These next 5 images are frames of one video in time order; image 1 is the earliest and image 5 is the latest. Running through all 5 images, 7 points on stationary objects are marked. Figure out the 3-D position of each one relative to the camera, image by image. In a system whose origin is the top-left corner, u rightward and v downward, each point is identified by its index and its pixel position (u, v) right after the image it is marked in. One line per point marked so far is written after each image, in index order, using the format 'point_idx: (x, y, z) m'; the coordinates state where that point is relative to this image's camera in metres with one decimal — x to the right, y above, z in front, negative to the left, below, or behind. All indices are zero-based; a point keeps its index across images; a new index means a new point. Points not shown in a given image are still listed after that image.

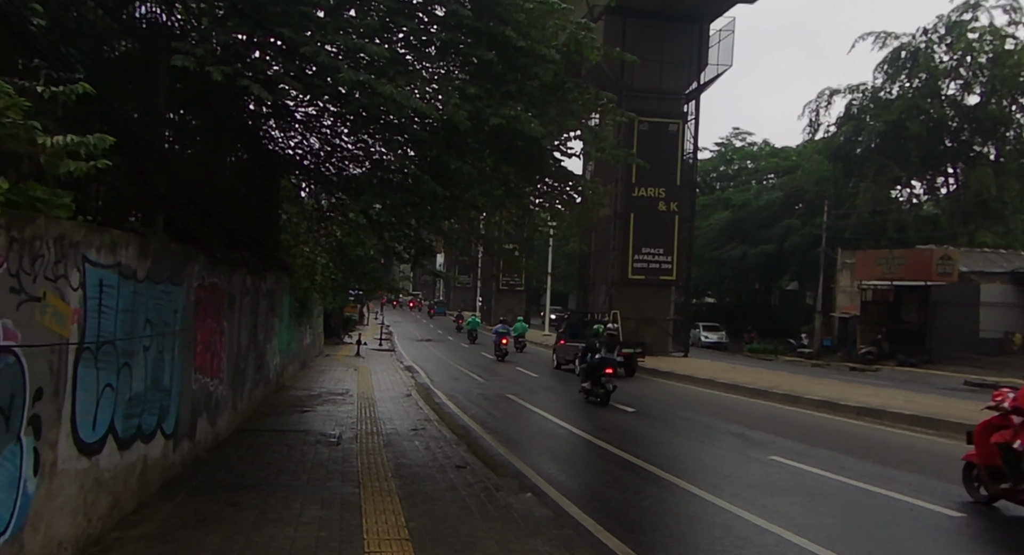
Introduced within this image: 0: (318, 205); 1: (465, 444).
0: (-3.7, +1.4, +13.1) m
1: (-0.6, -2.1, +8.9) m
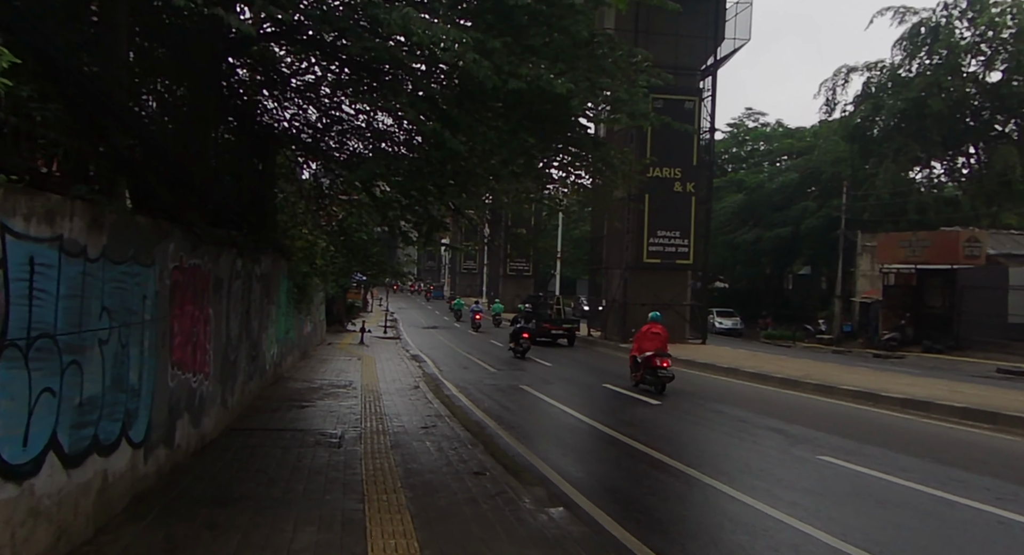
0: (-3.4, +1.7, +12.2) m
1: (-0.4, -1.9, +8.1) m
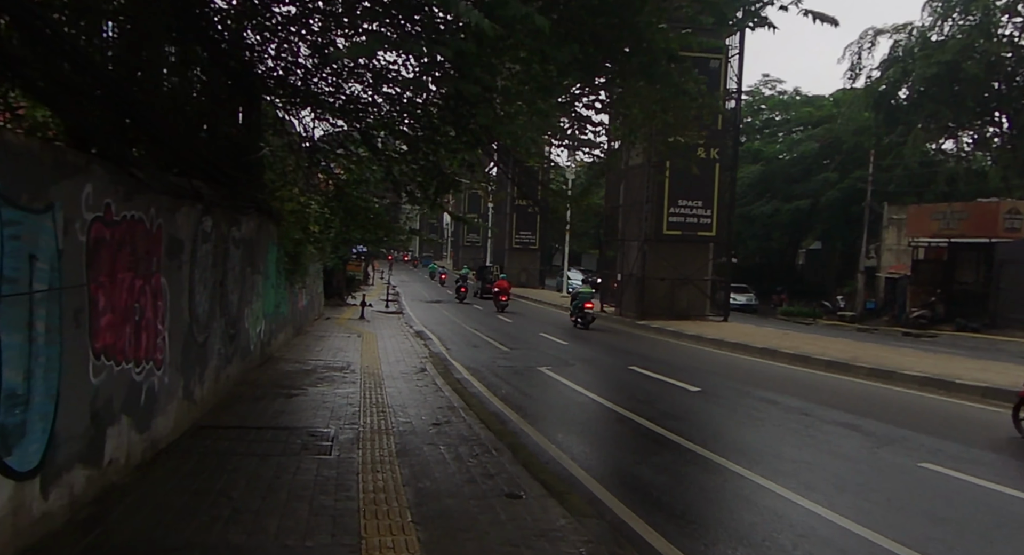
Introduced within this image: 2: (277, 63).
0: (-3.1, +2.2, +10.5) m
1: (-0.1, -1.6, +6.5) m
2: (-3.1, +2.8, +9.1) m
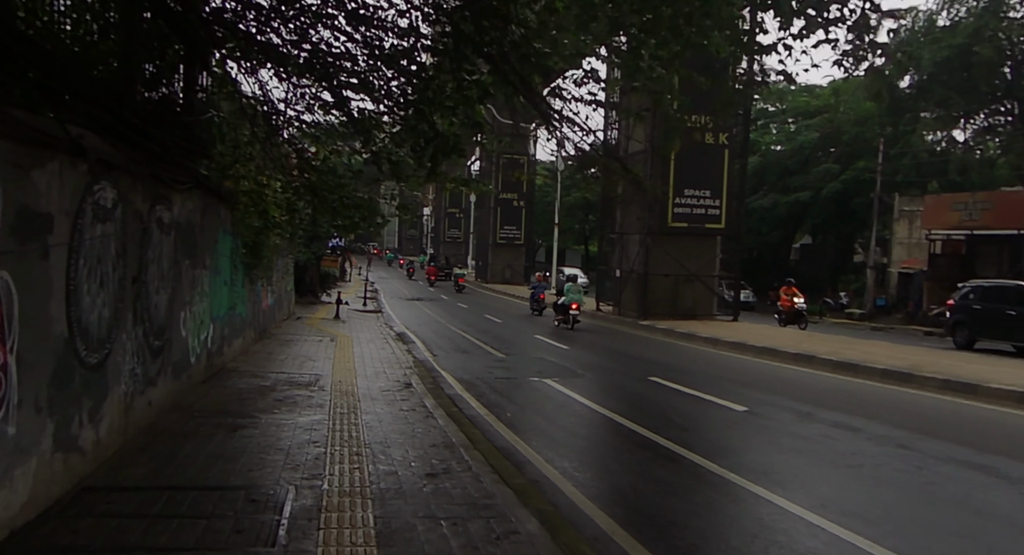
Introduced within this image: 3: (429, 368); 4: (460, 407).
0: (-3.0, +2.2, +8.4) m
1: (+0.2, -1.6, +4.5) m
2: (-2.9, +2.8, +6.9) m
3: (-1.5, -1.6, +12.3) m
4: (-0.7, -1.7, +8.9) m
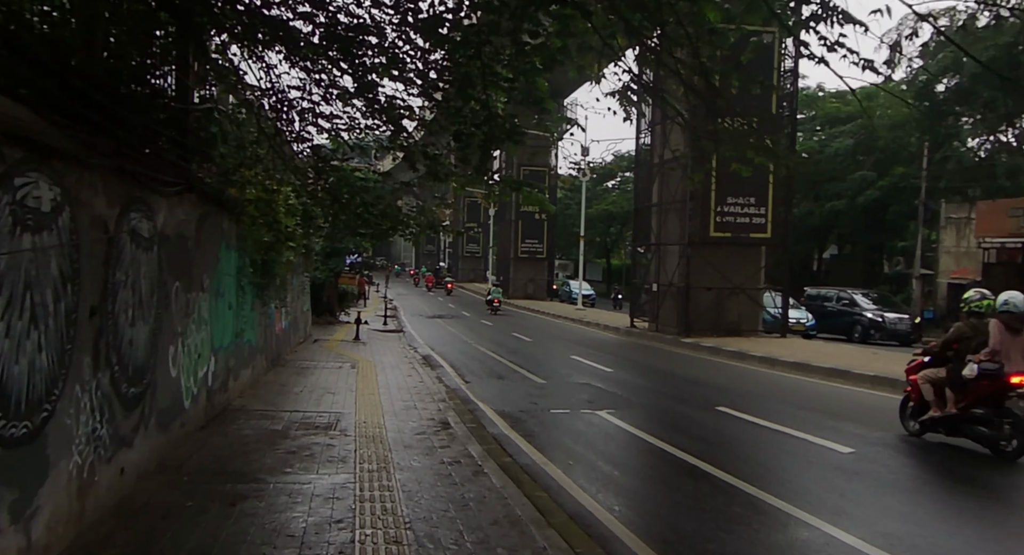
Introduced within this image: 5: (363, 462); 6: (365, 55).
0: (-2.4, +2.0, +7.0) m
1: (+0.7, -1.7, +3.0) m
2: (-2.4, +2.6, +5.6) m
3: (-0.7, -1.9, +10.8) m
4: (0.0, -1.9, +7.4) m
5: (-1.4, -1.7, +6.3) m
6: (-1.3, +2.0, +6.2) m
